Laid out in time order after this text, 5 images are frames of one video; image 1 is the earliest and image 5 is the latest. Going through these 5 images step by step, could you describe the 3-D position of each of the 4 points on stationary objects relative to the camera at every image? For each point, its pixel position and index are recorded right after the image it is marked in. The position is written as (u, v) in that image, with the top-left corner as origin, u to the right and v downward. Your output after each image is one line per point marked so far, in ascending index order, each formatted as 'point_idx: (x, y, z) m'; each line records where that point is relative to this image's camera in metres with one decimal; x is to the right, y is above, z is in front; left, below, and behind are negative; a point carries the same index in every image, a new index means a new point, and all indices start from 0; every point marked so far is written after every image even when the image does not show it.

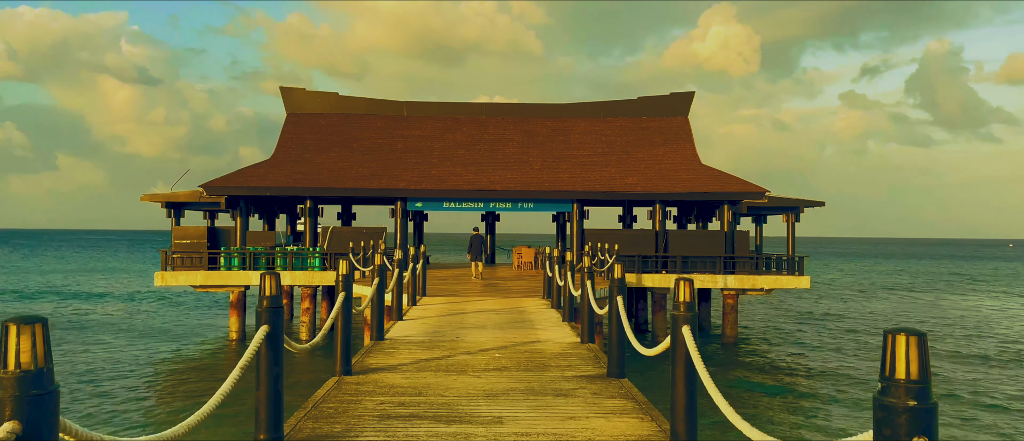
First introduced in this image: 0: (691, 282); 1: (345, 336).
0: (+1.2, -0.4, +4.7) m
1: (-1.6, -1.1, +7.0) m
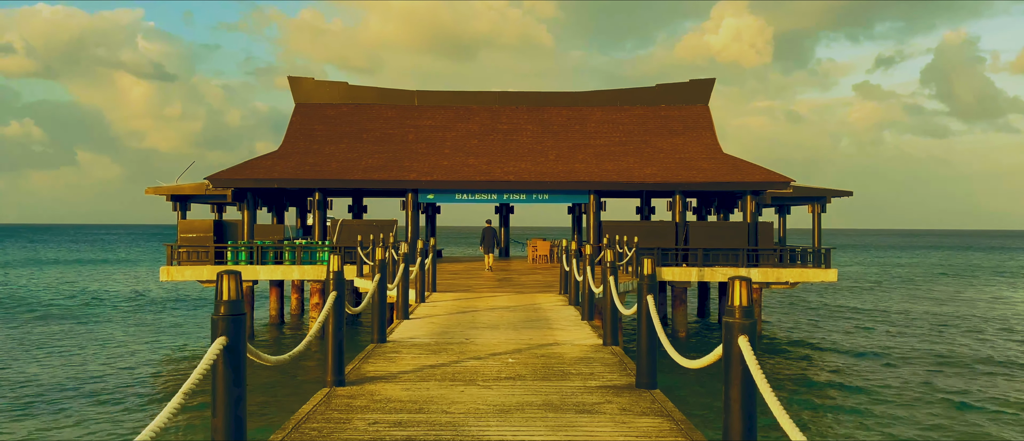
0: (+1.2, -0.3, +3.8) m
1: (-1.5, -1.0, +6.2) m
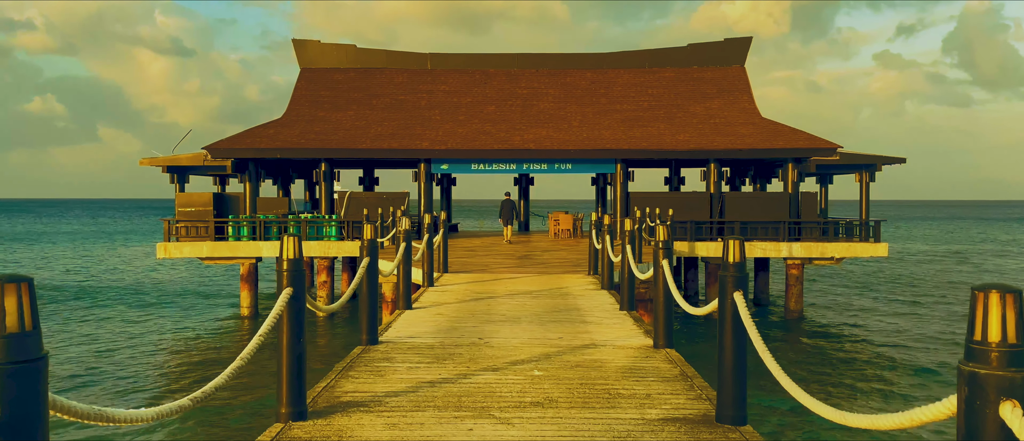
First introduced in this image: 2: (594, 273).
0: (+1.3, -0.2, +1.9) m
1: (-1.3, -0.8, +4.4) m
2: (+1.4, -0.9, +12.5) m
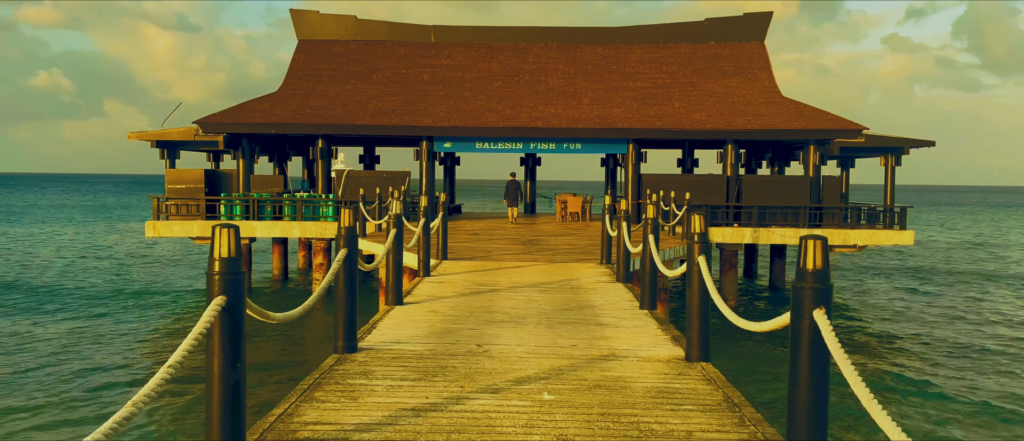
0: (+1.4, -0.2, +0.9) m
1: (-1.3, -0.8, +3.3) m
2: (+1.5, -0.6, +11.5) m
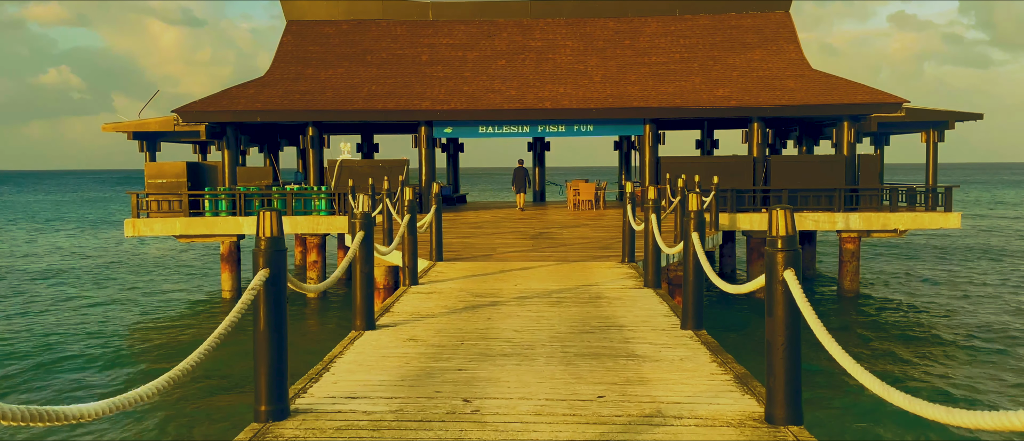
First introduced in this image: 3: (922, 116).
0: (+1.3, -0.3, -0.9) m
1: (-1.3, -0.8, +1.6) m
2: (+1.6, -0.5, +9.7) m
3: (+10.9, +2.8, +19.5) m
